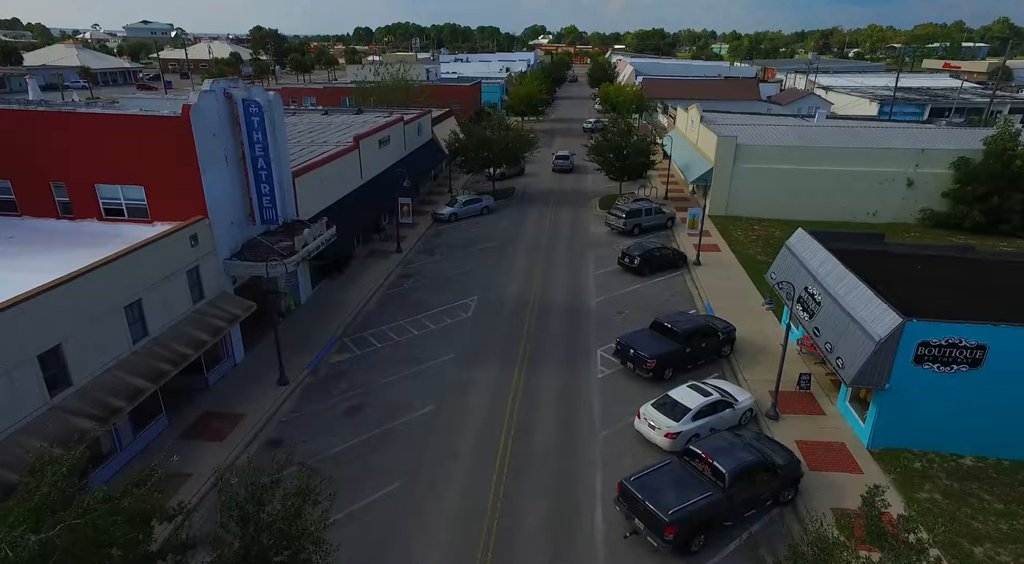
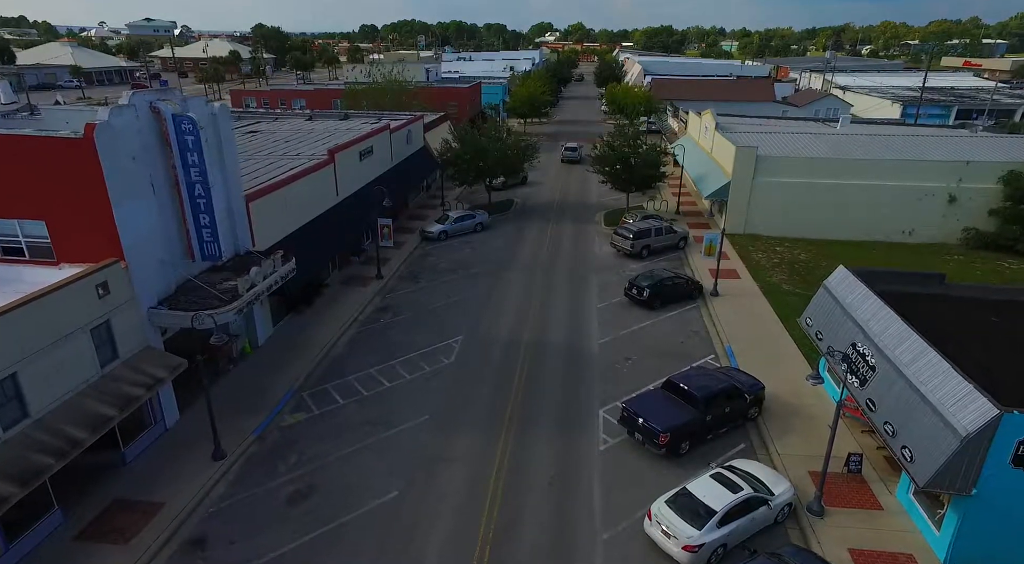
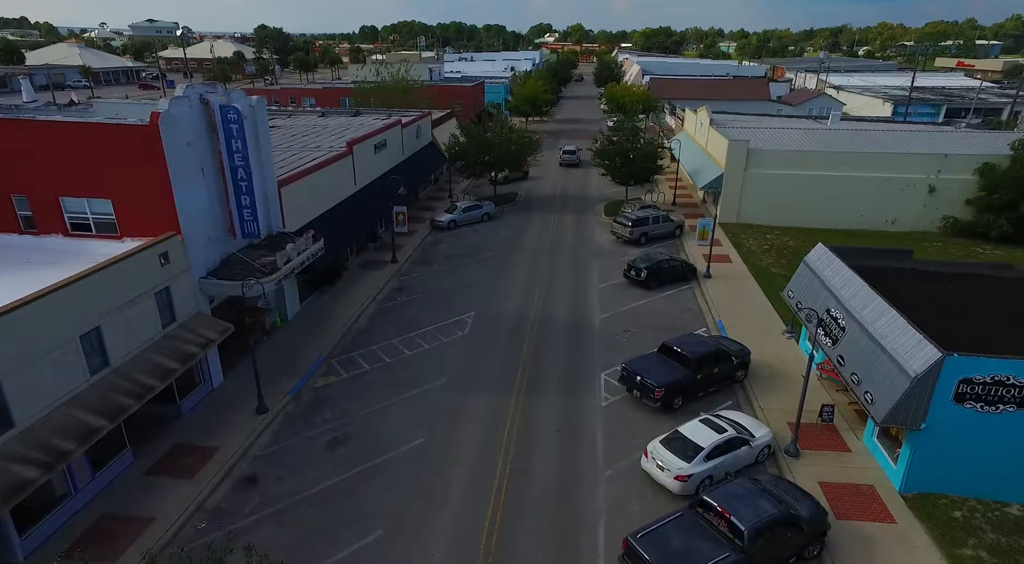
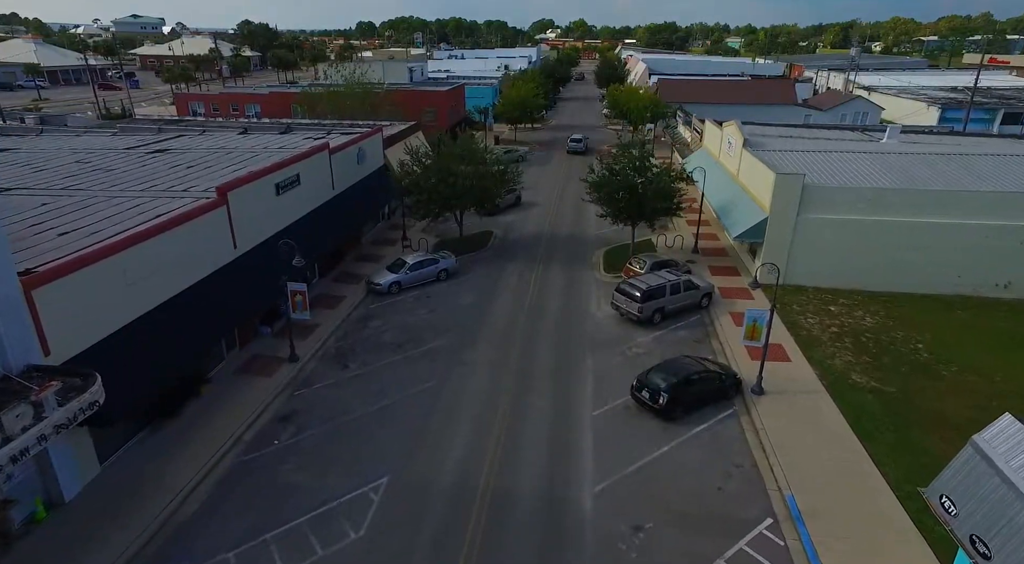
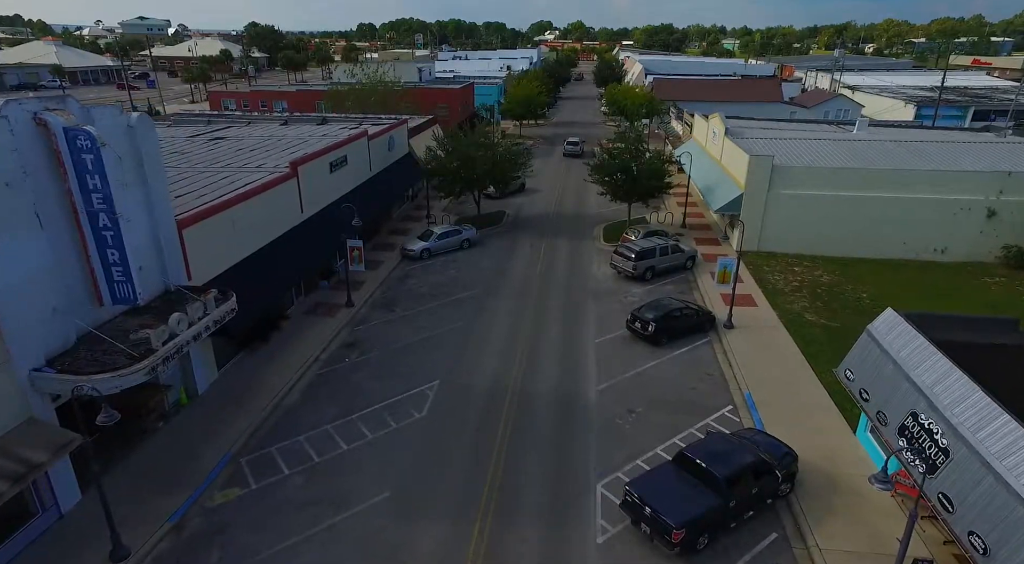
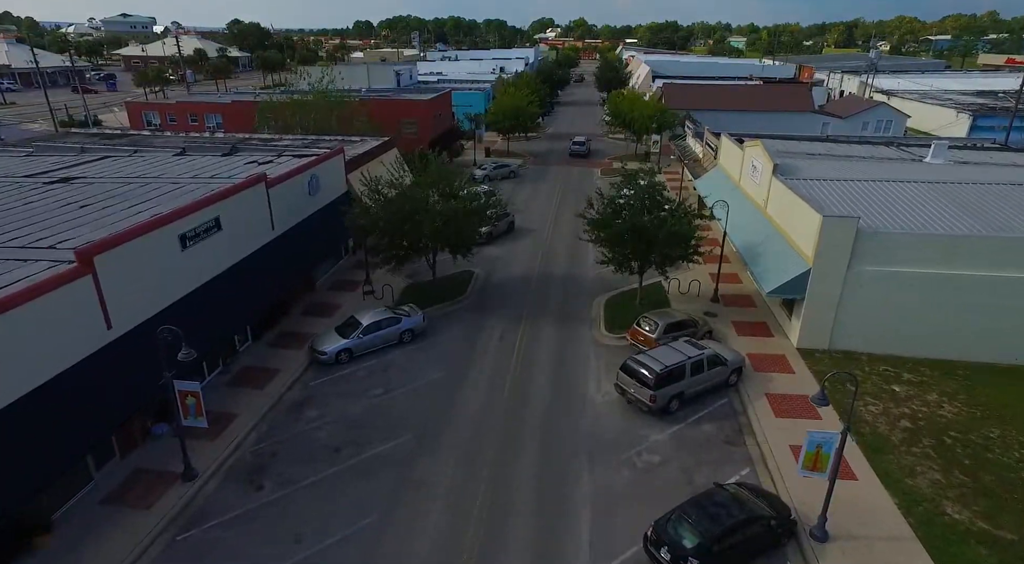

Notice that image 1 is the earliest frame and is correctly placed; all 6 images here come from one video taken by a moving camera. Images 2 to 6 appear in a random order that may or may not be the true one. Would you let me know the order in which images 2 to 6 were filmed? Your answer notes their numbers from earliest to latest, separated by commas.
3, 2, 5, 4, 6
